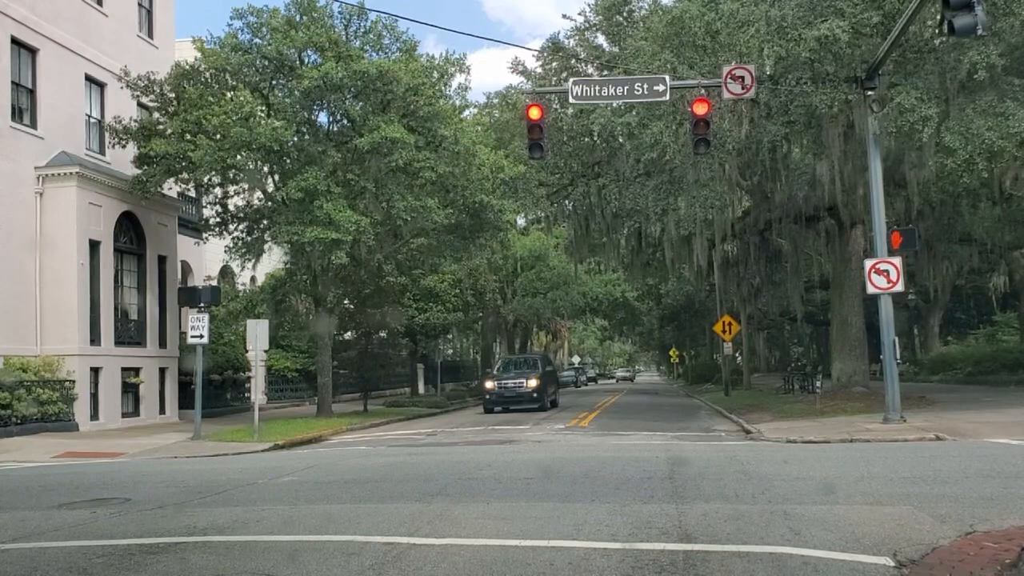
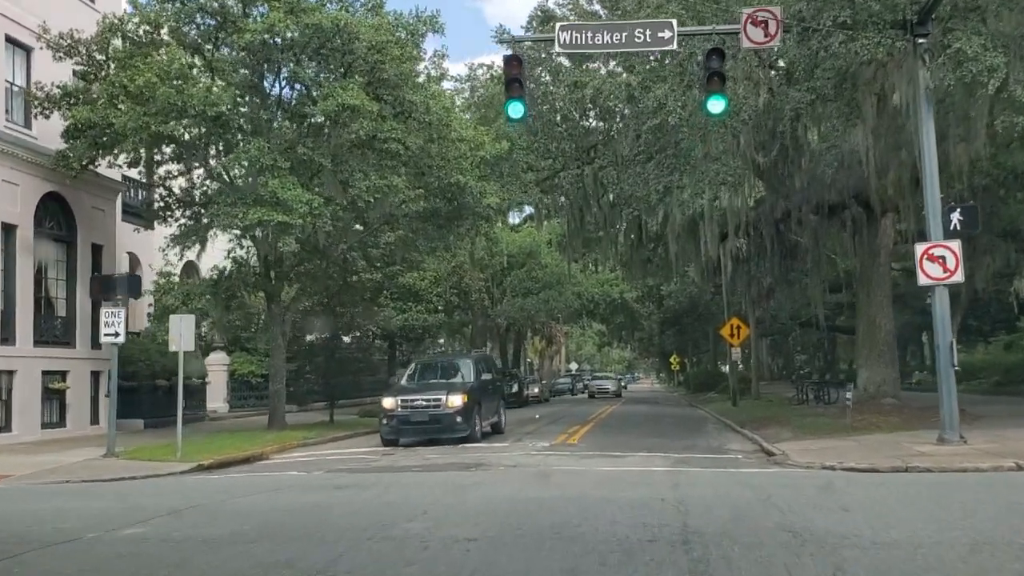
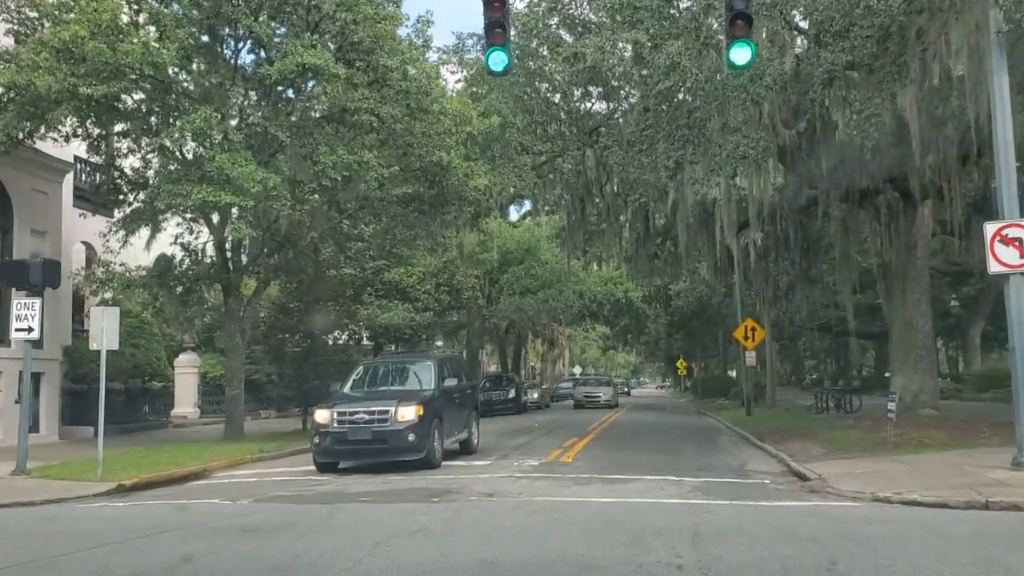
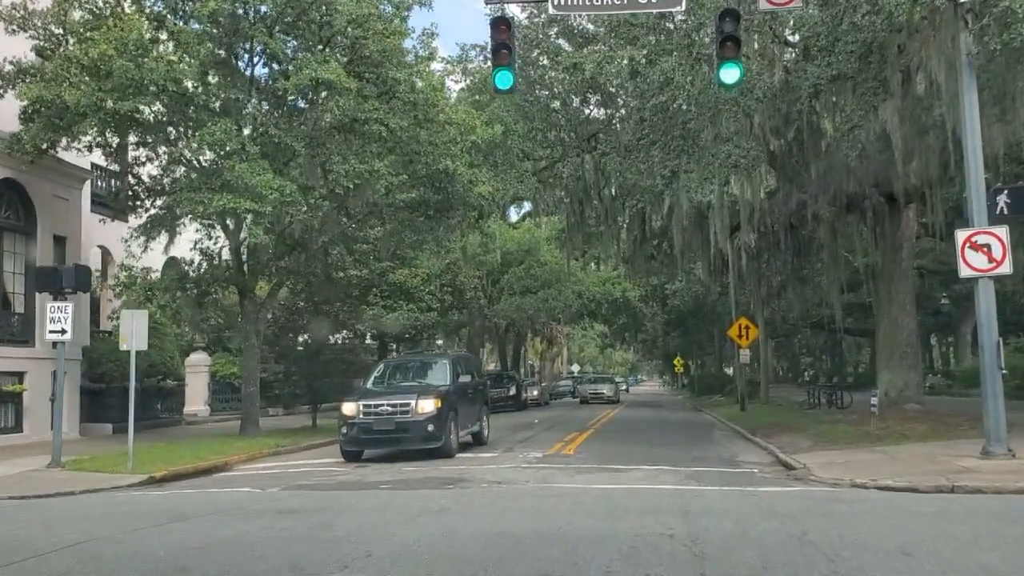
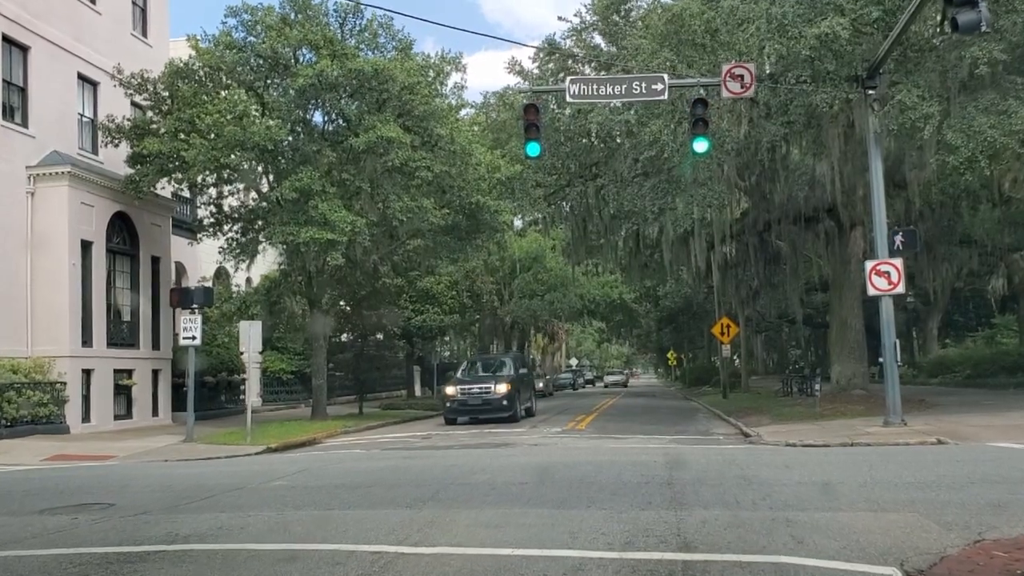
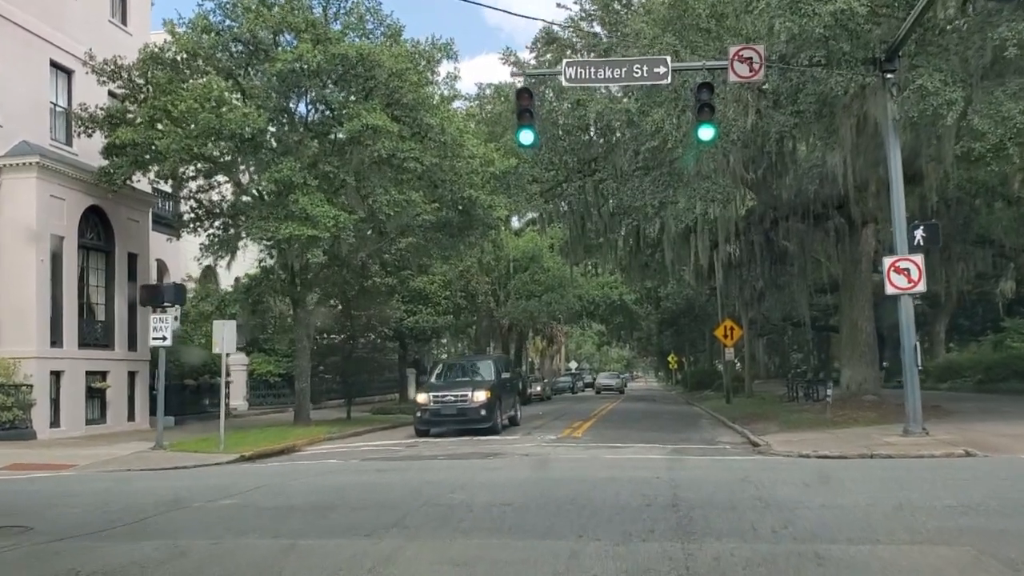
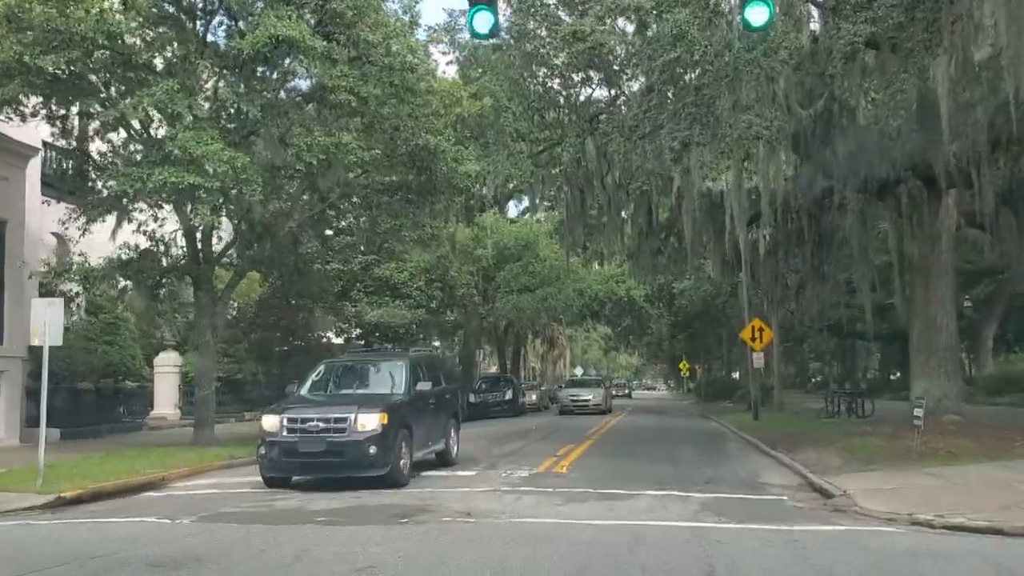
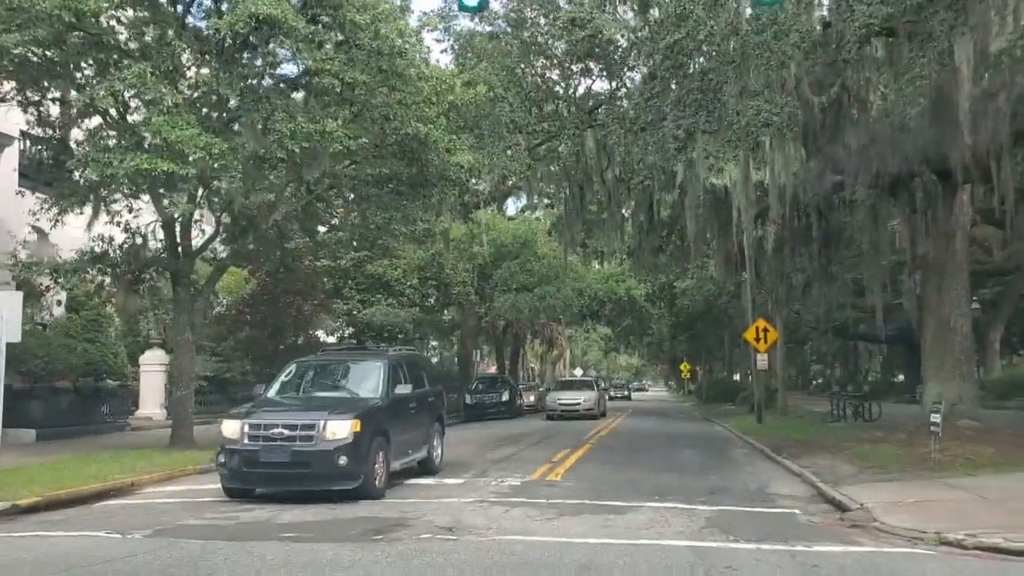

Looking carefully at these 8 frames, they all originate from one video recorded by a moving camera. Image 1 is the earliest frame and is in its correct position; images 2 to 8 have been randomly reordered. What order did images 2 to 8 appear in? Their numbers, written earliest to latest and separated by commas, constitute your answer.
5, 6, 2, 4, 3, 7, 8
